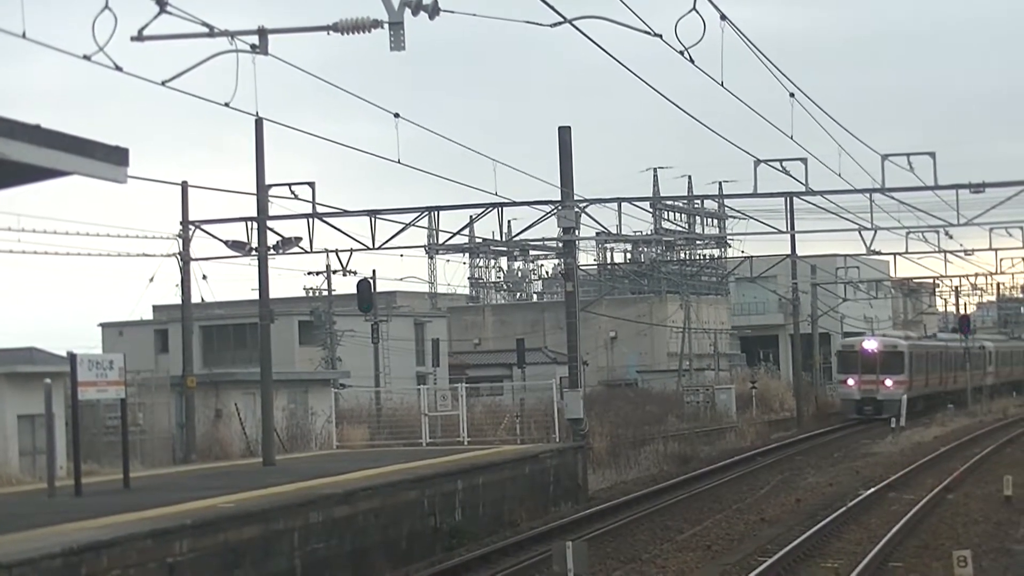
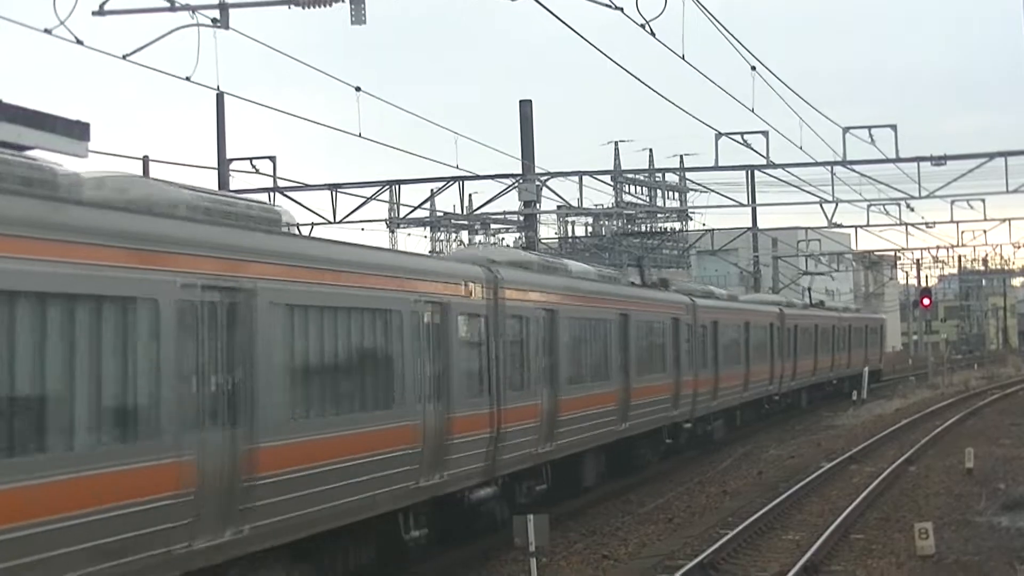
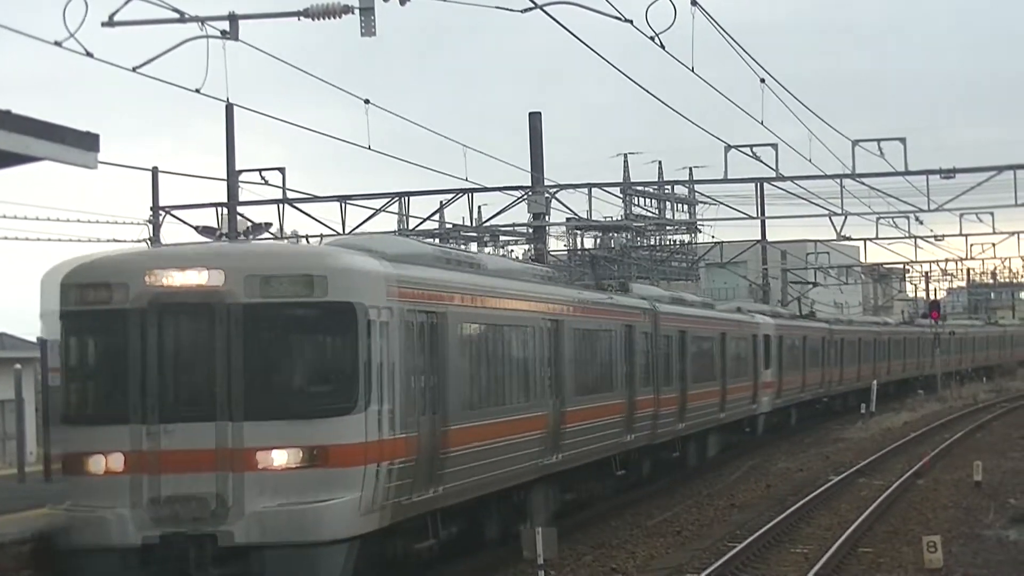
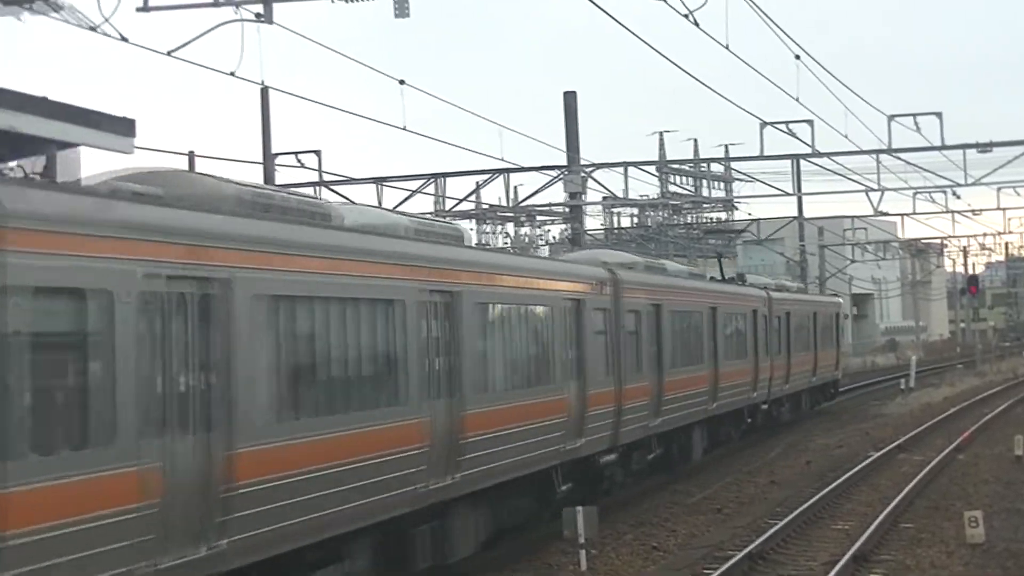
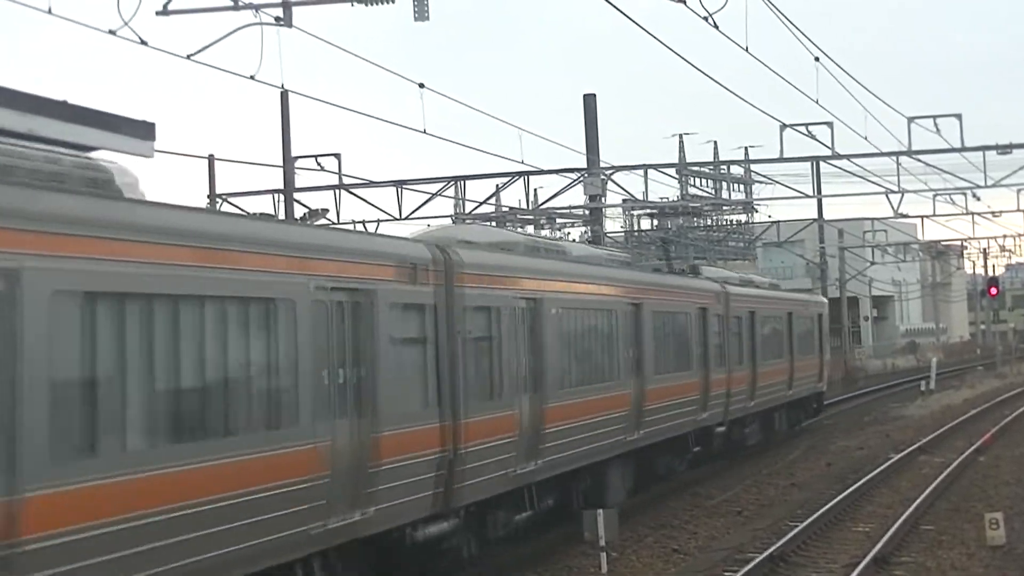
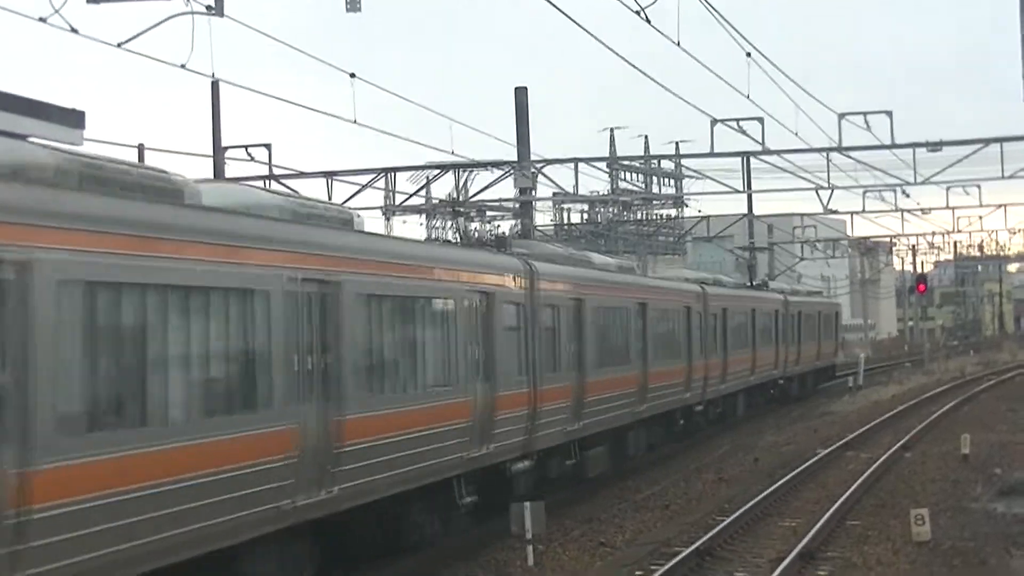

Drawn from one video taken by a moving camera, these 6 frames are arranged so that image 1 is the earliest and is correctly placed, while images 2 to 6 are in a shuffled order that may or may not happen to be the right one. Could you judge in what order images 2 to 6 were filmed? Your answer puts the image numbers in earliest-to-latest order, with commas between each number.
3, 2, 6, 4, 5
